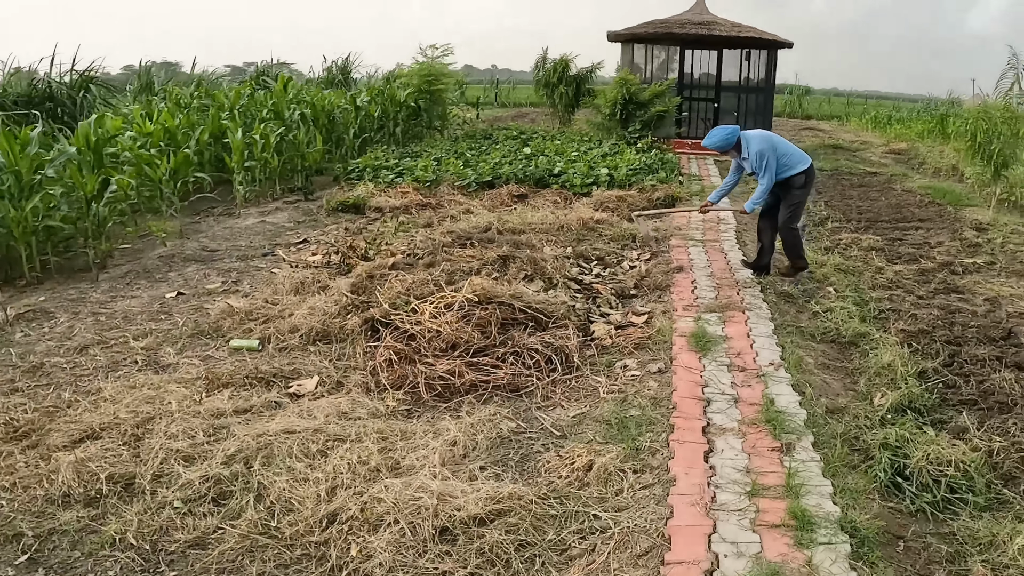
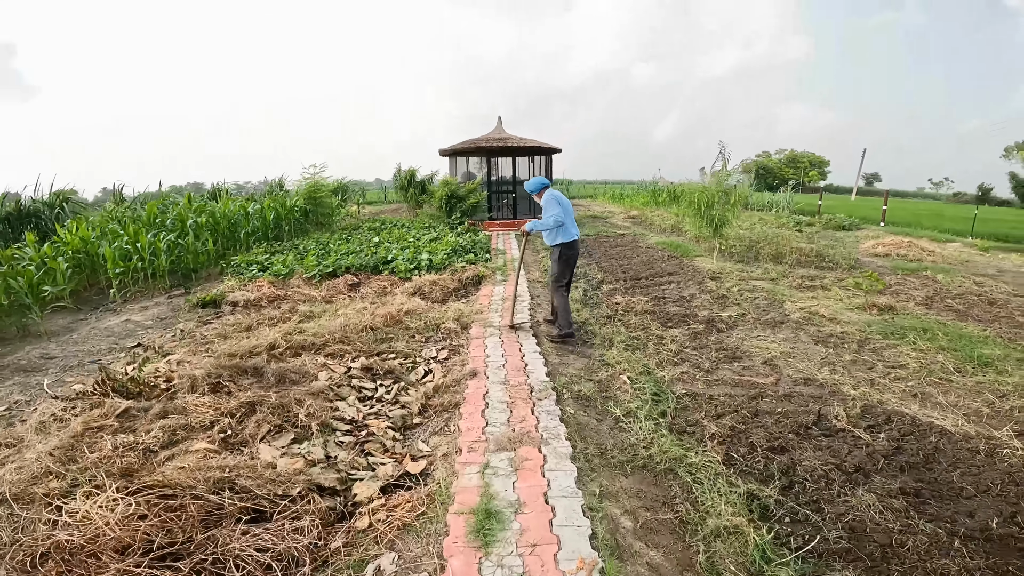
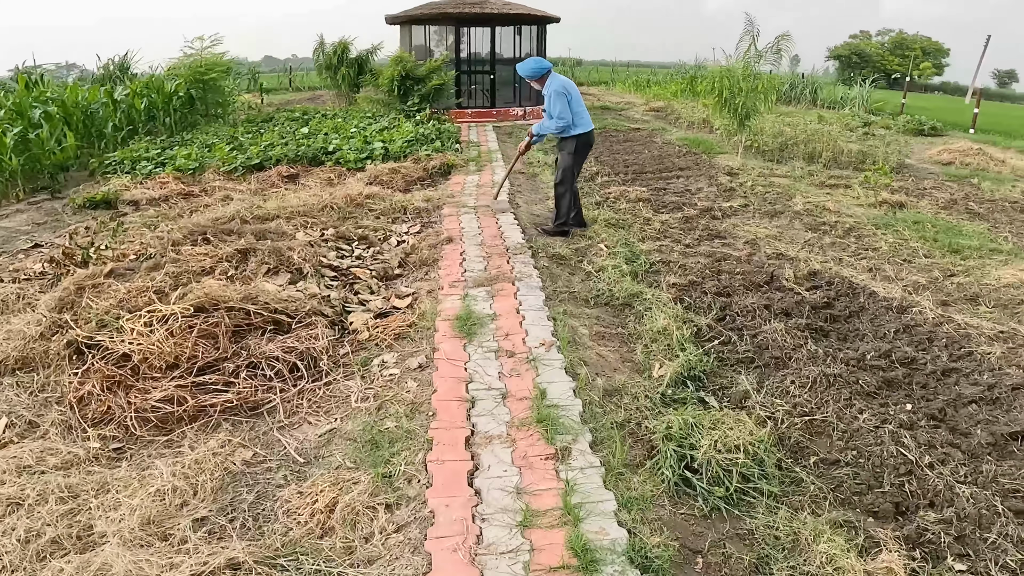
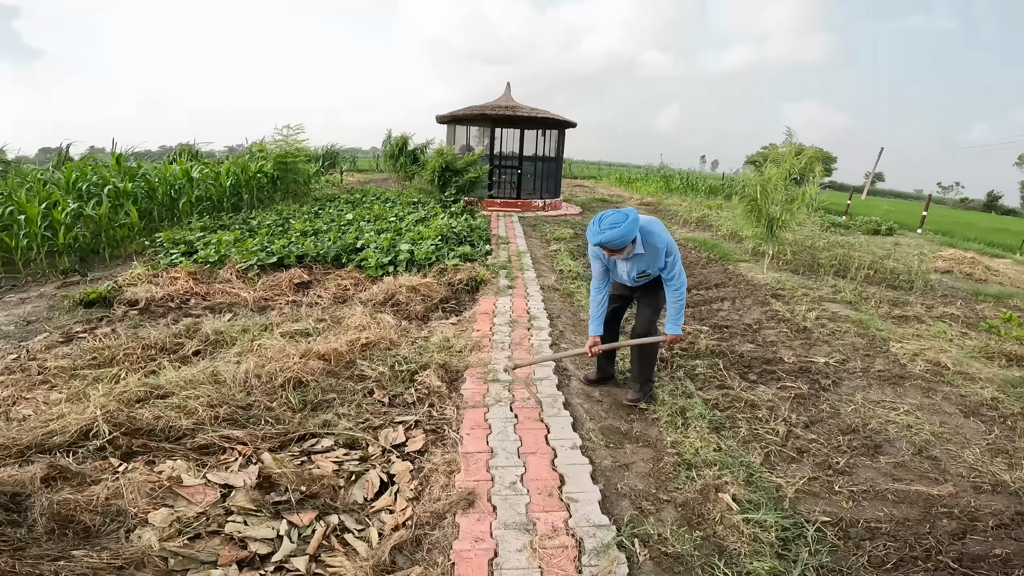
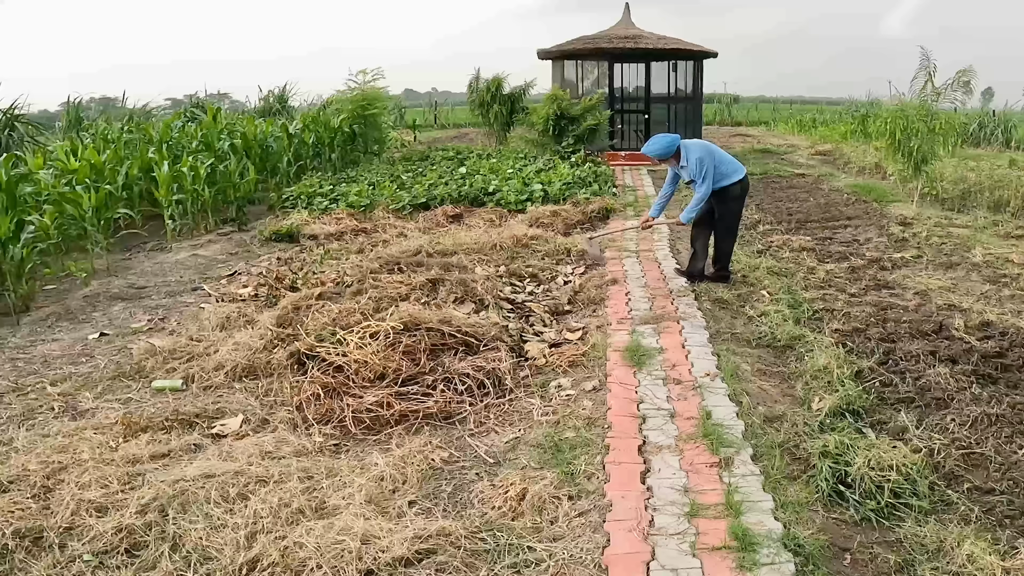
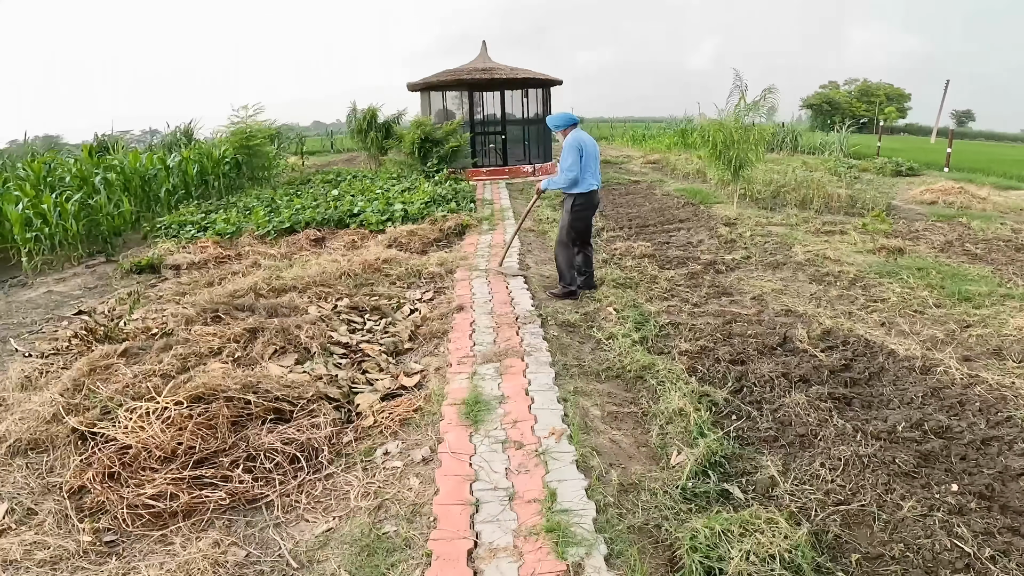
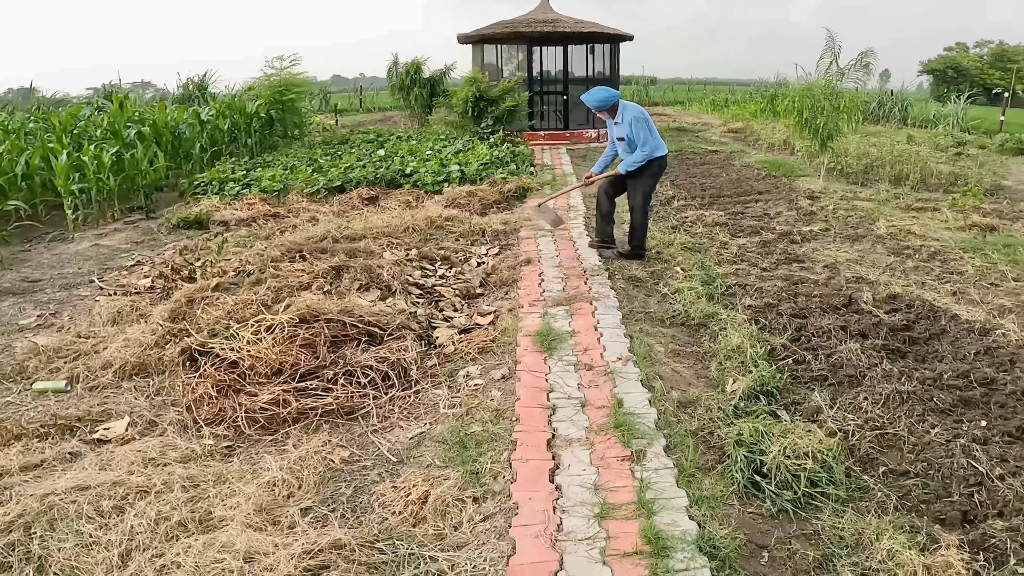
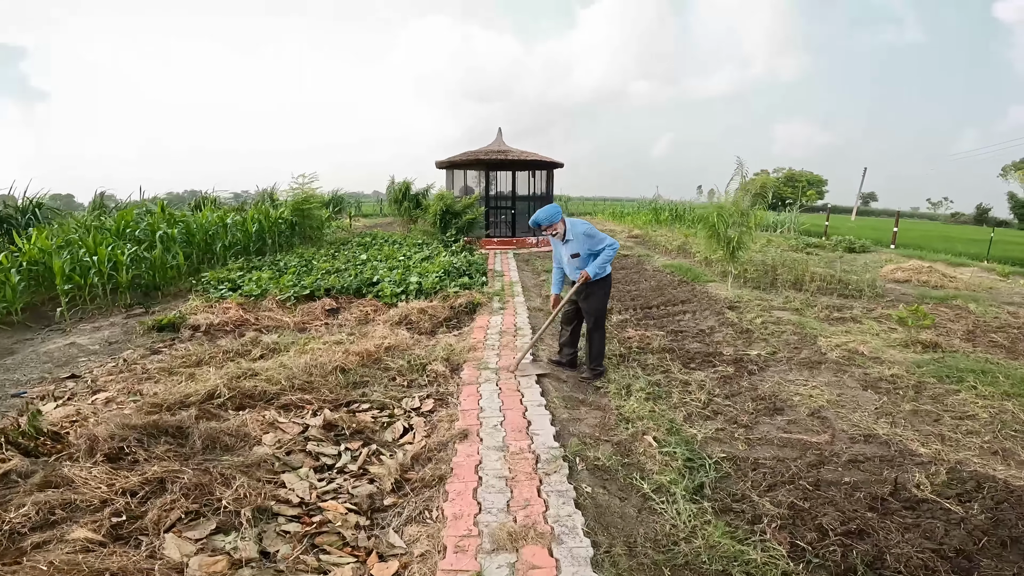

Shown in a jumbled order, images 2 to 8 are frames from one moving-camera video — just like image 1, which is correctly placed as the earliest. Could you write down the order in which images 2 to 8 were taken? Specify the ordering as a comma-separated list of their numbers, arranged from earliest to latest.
5, 7, 3, 6, 2, 8, 4
